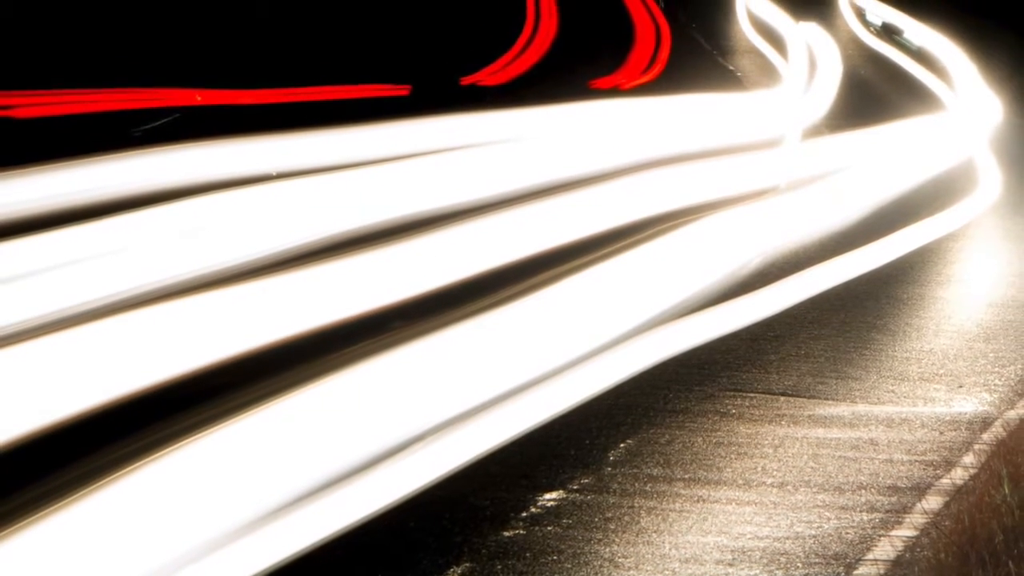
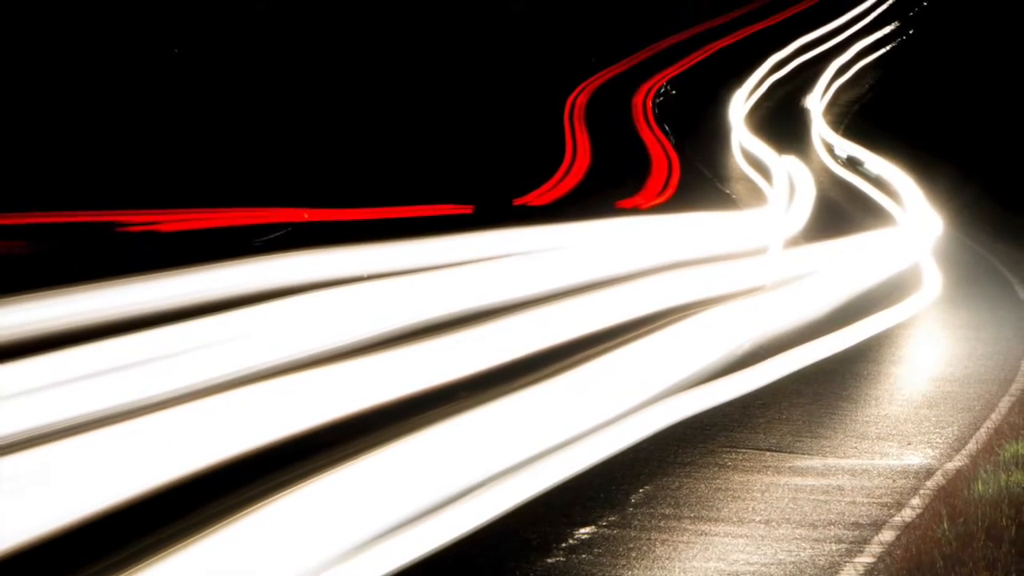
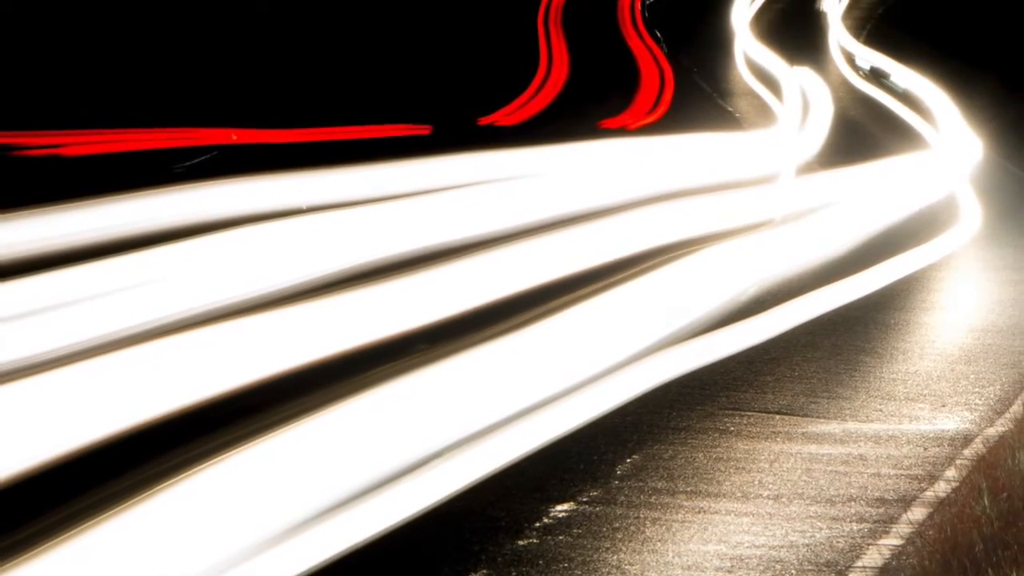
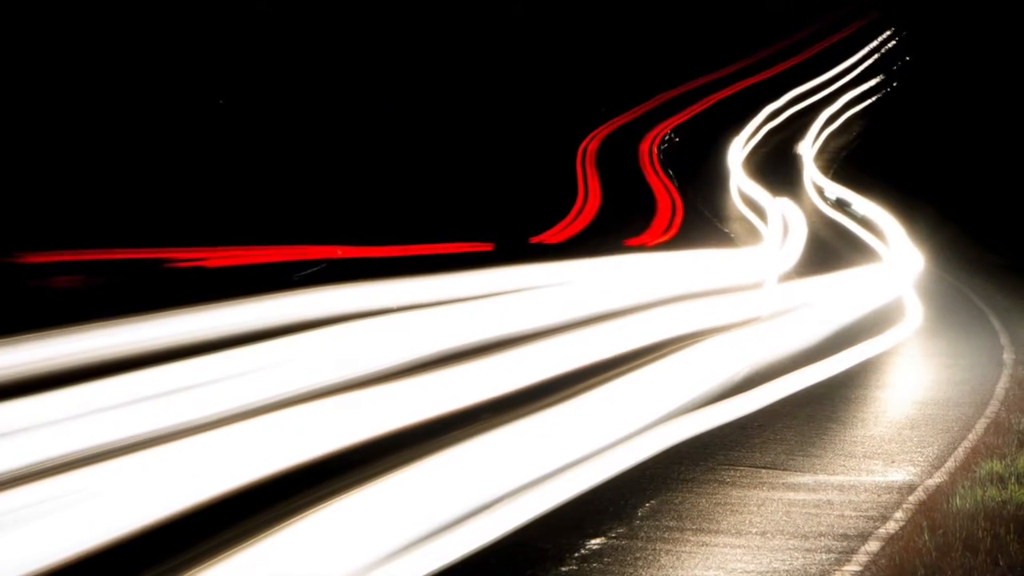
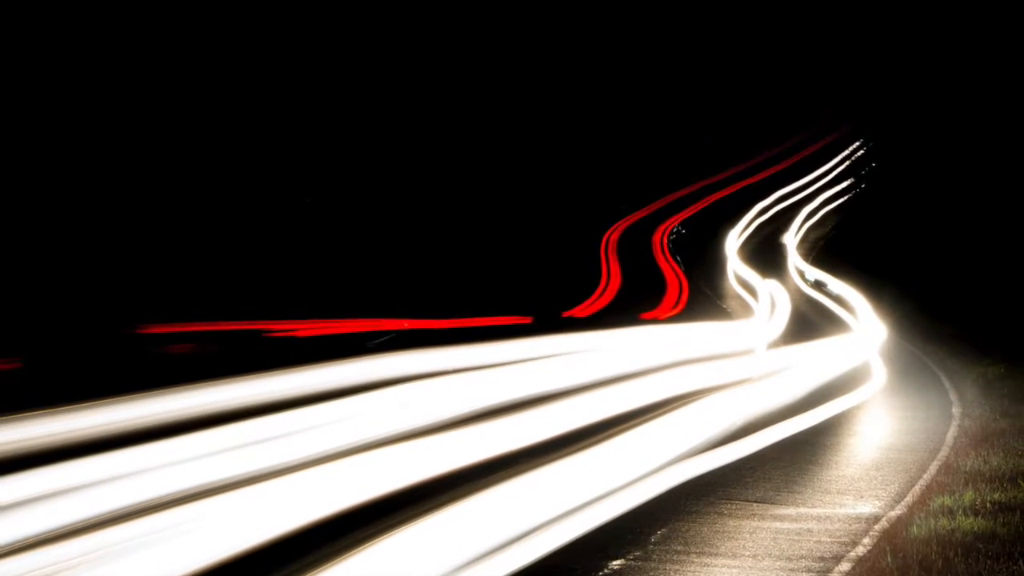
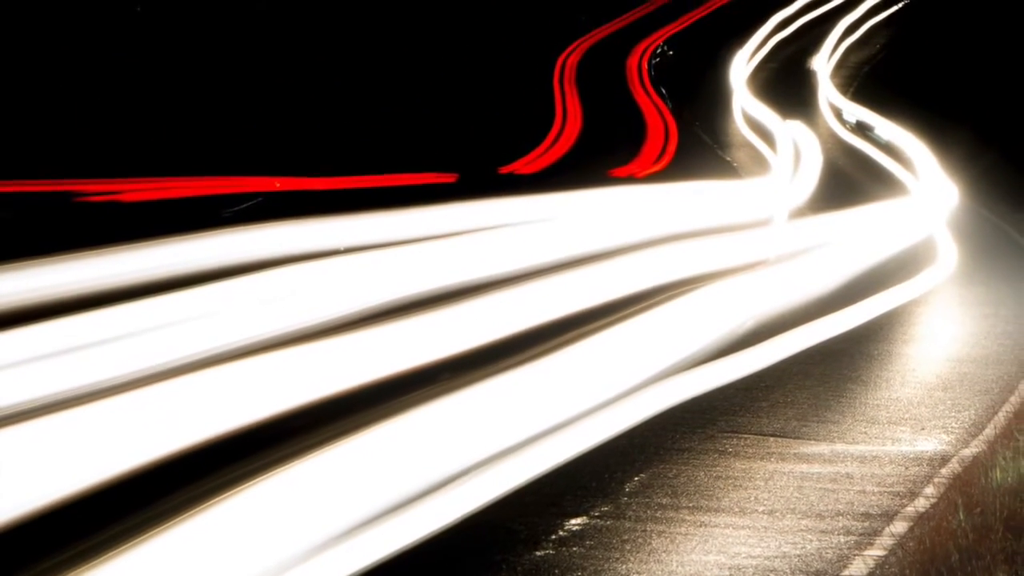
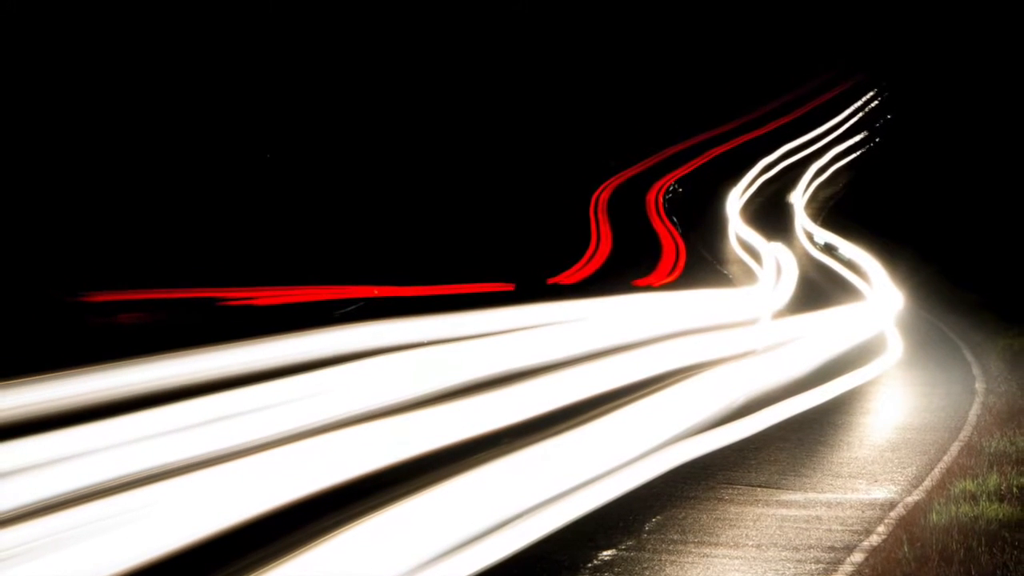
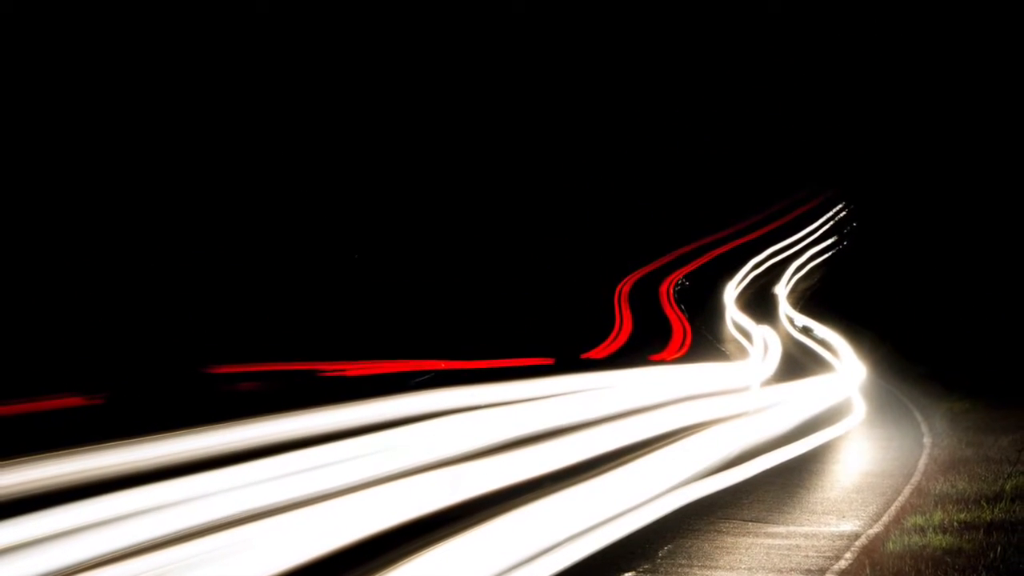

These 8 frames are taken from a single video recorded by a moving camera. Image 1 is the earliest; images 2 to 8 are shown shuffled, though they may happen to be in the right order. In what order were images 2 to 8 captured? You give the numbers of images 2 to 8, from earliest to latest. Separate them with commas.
3, 6, 2, 4, 7, 5, 8
